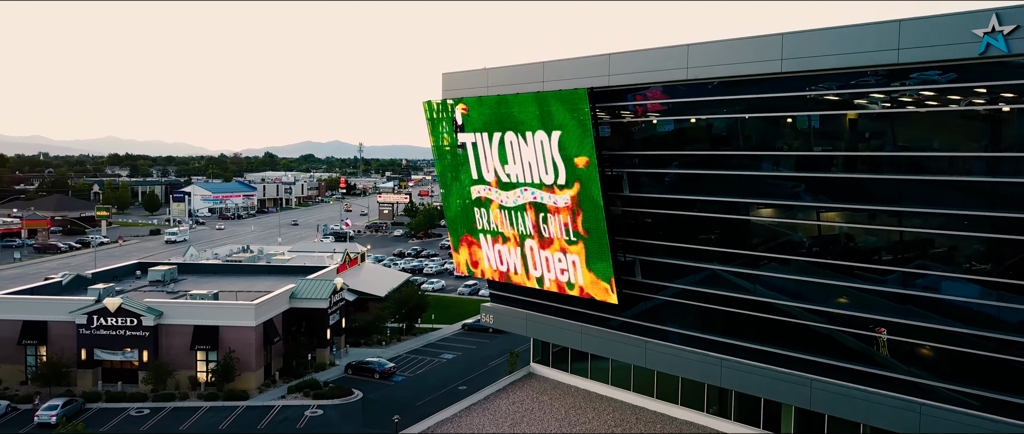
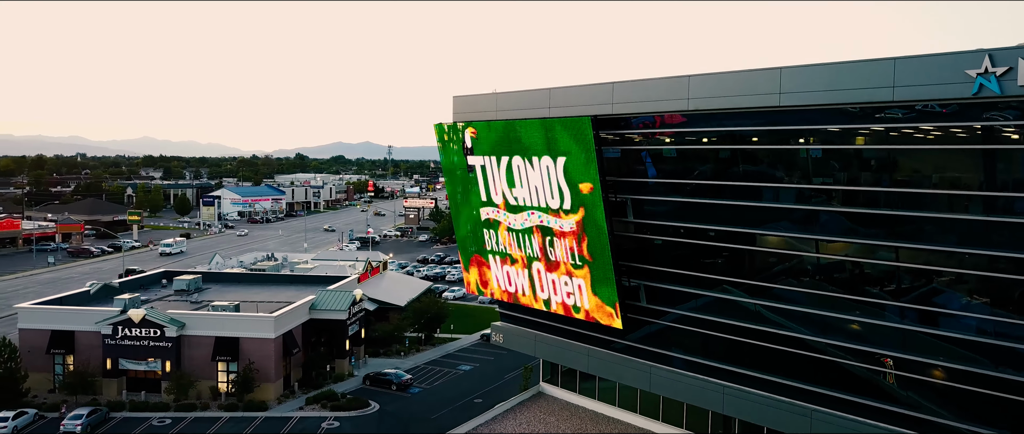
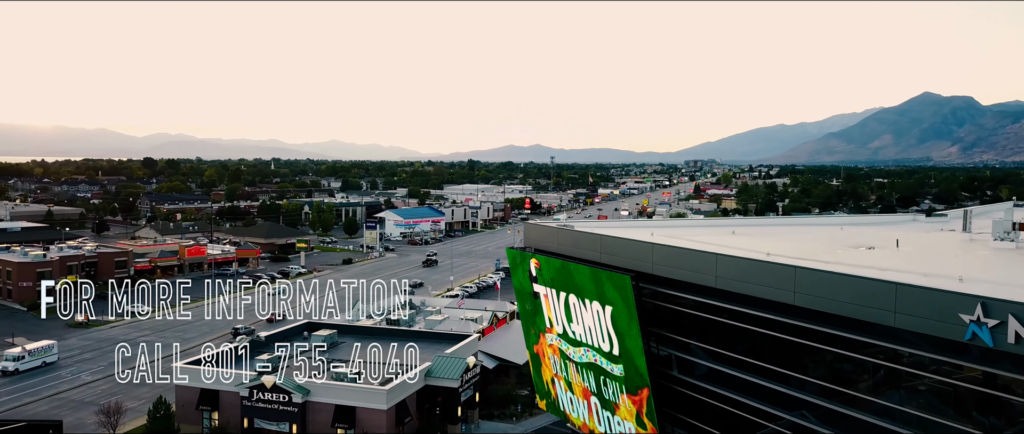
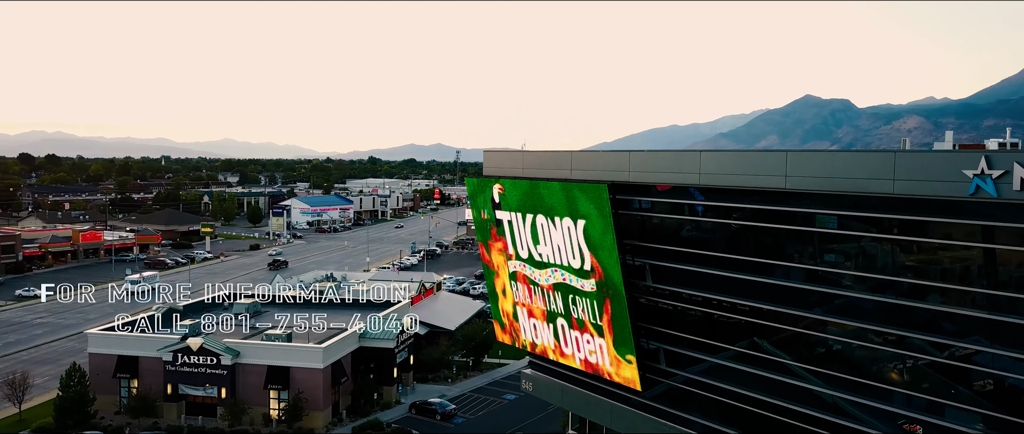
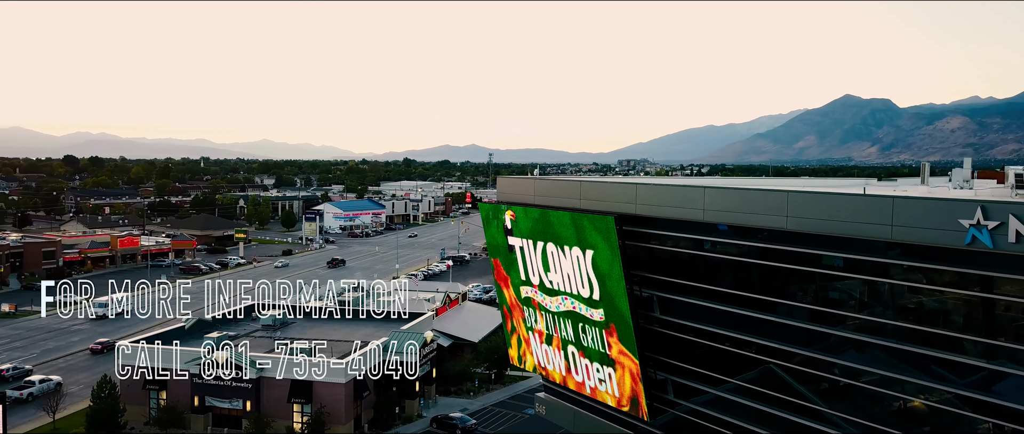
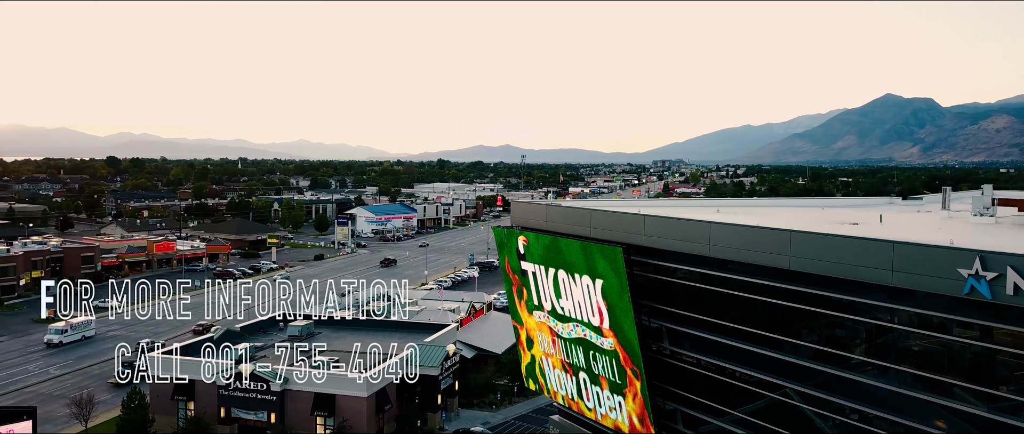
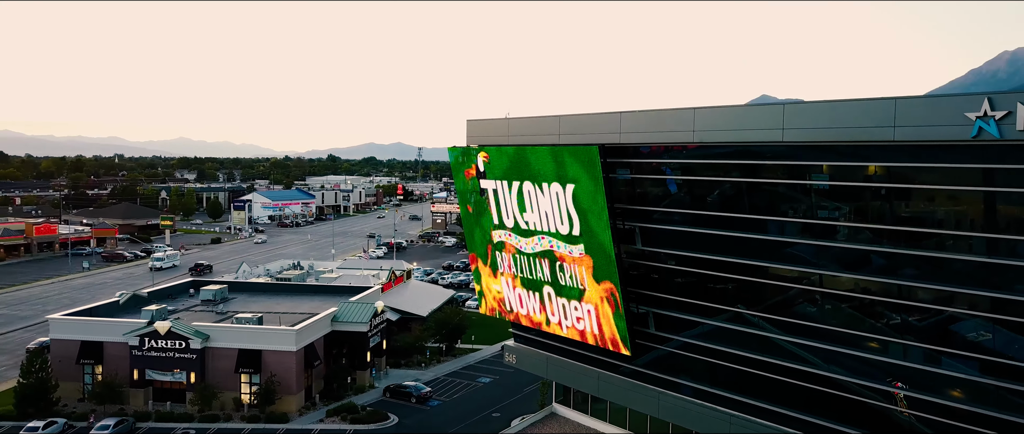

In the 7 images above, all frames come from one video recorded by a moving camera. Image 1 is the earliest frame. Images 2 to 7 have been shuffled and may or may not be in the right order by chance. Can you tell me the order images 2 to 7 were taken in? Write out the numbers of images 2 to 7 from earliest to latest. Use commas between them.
2, 7, 4, 5, 6, 3
